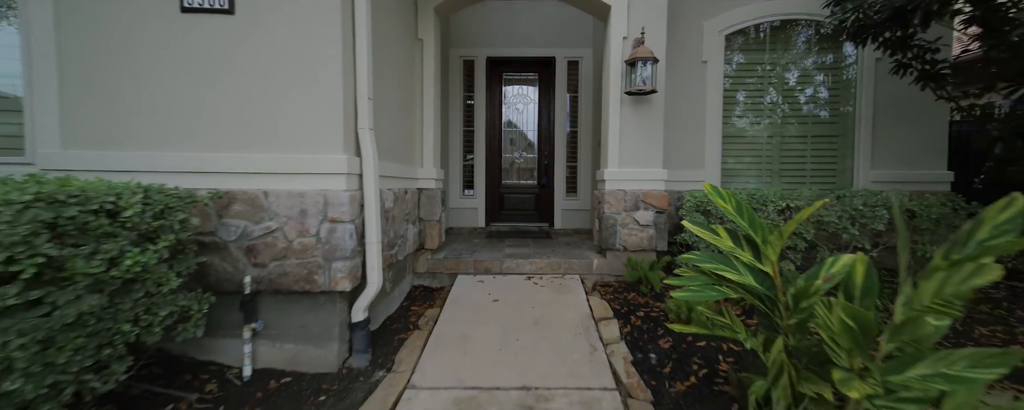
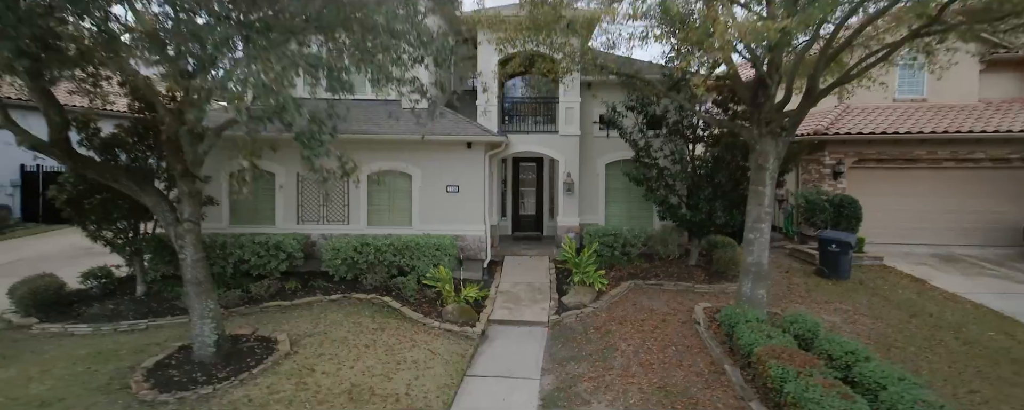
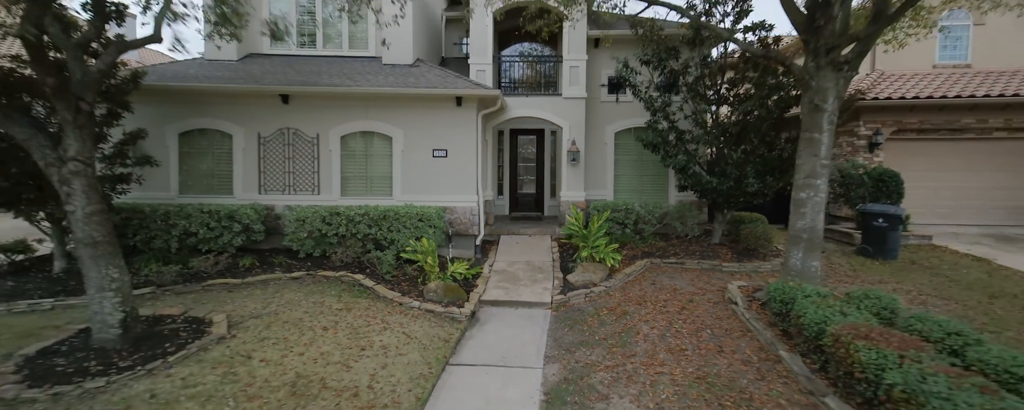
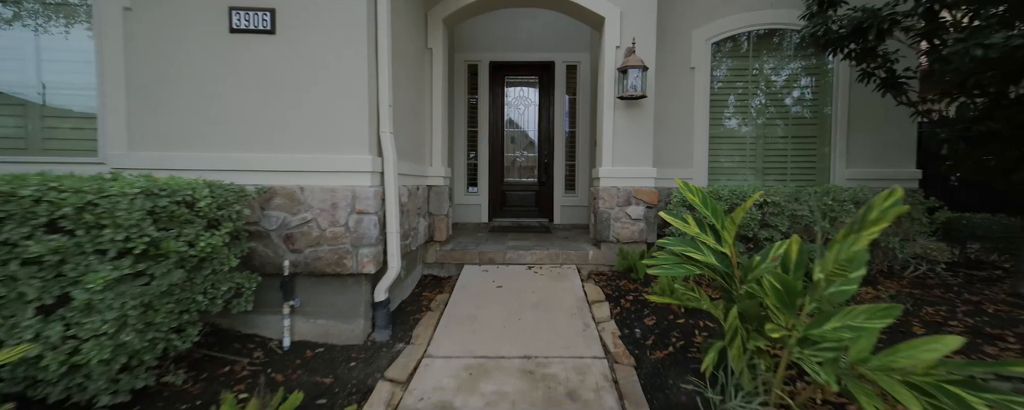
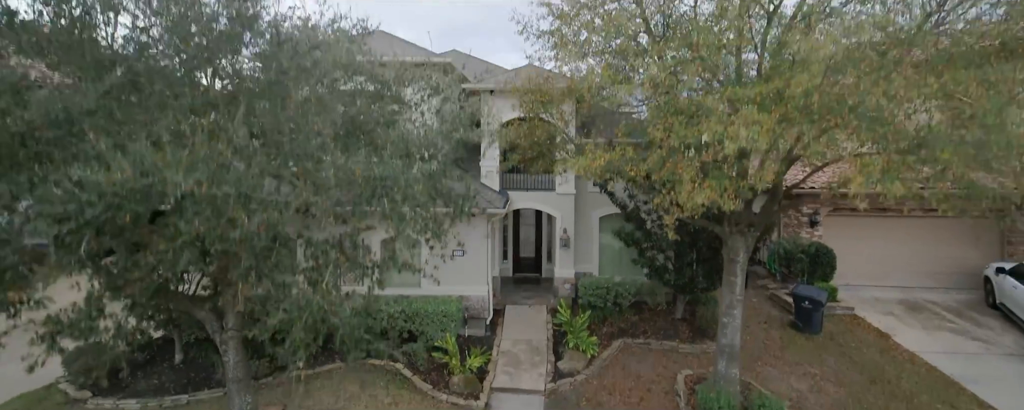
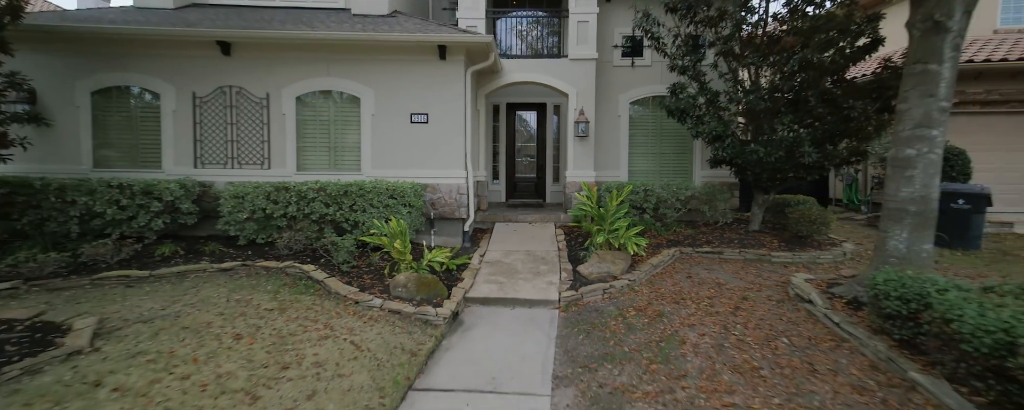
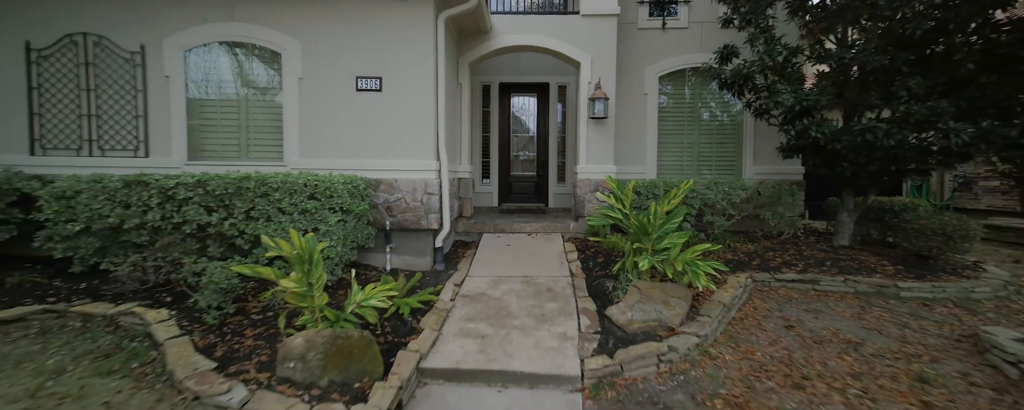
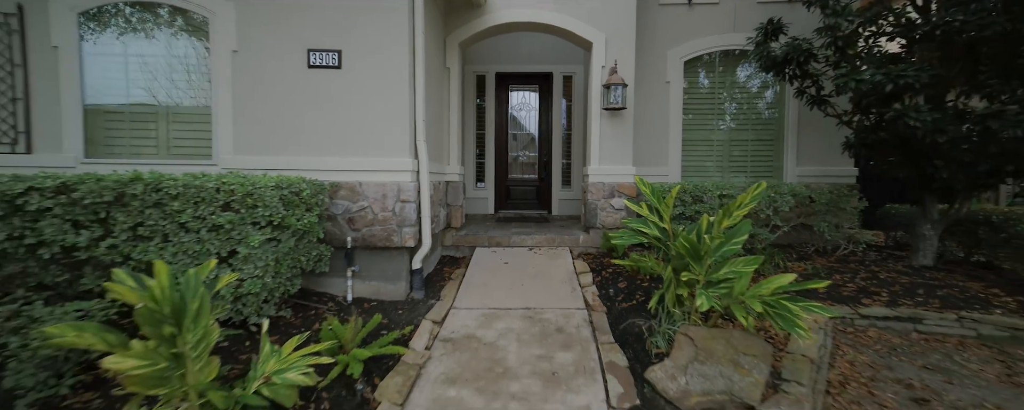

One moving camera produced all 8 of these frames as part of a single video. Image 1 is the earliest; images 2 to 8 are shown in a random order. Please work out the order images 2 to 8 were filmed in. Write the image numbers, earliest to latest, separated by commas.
4, 8, 7, 6, 3, 2, 5
